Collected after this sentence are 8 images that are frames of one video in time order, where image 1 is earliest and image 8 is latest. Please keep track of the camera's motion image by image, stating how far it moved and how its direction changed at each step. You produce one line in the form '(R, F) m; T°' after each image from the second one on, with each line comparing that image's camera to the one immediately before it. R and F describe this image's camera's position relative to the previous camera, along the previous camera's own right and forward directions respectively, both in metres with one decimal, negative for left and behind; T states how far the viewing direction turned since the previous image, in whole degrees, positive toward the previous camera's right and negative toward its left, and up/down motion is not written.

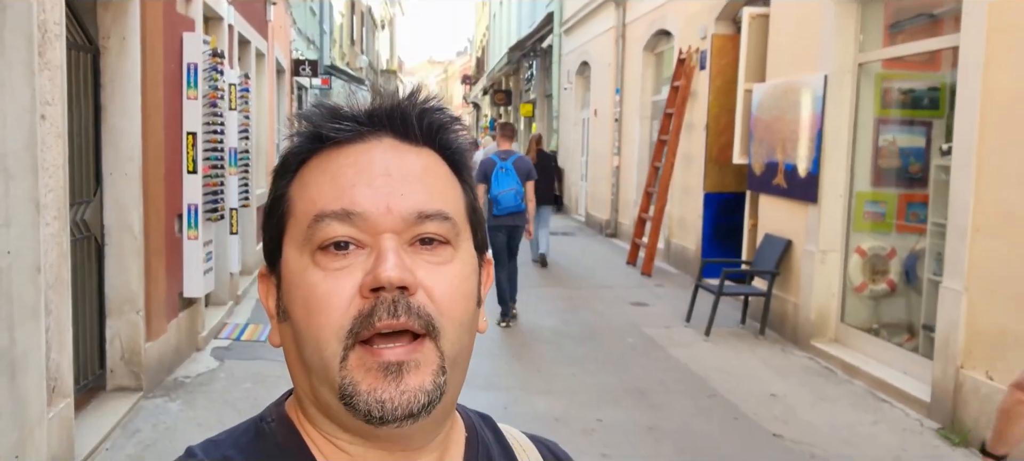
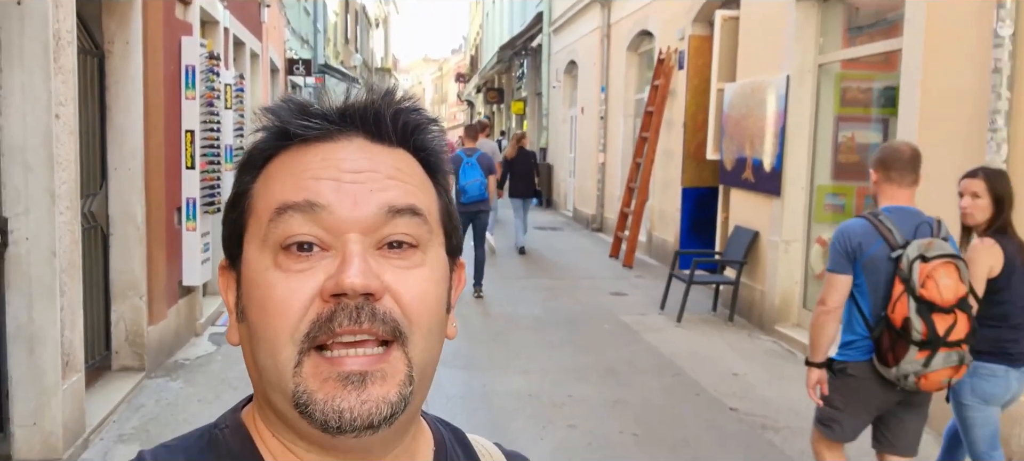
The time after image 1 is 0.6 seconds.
(+0.1, -0.4) m; 0°
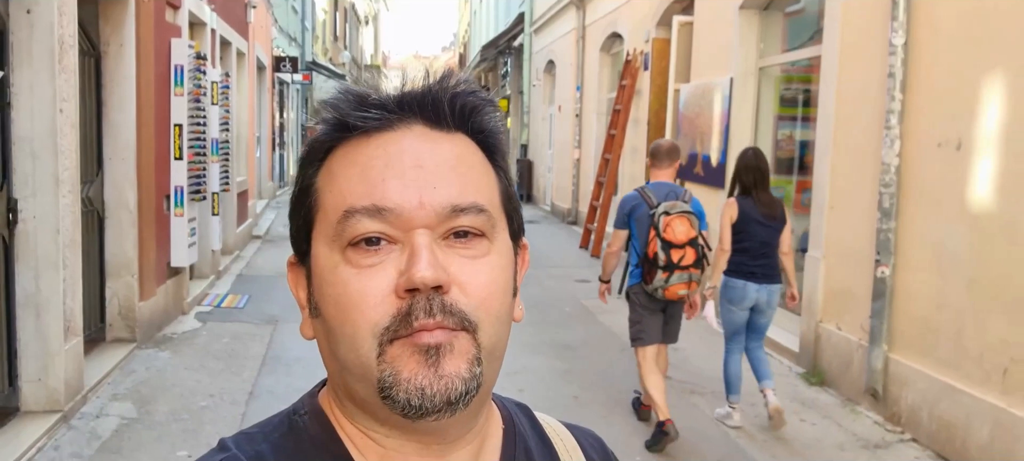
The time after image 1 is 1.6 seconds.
(+0.2, -0.6) m; +1°
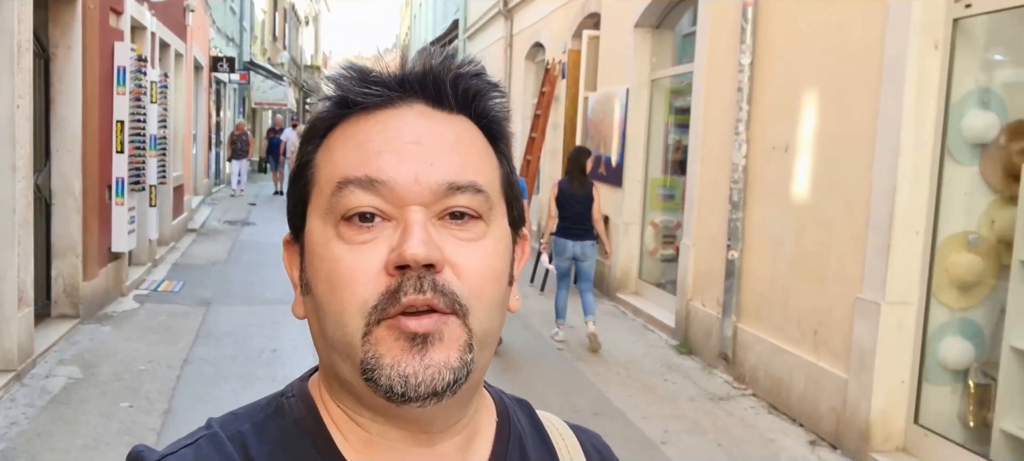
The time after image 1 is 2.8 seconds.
(+0.2, -0.8) m; +4°
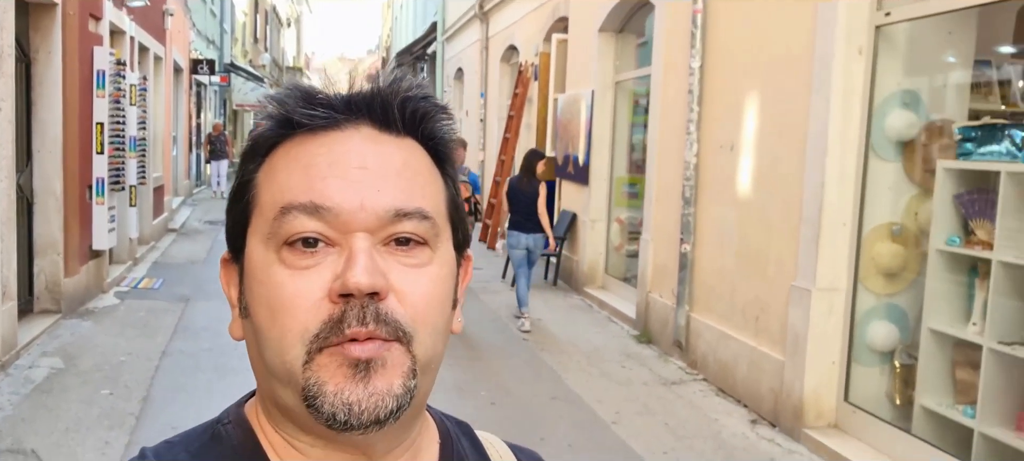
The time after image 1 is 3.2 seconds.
(+0.2, -0.3) m; +1°
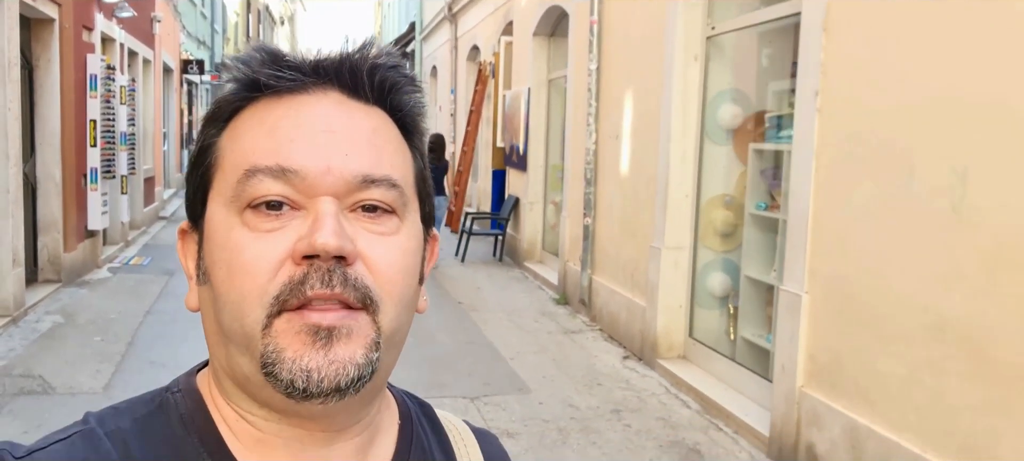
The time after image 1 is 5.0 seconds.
(+0.6, -1.1) m; 0°
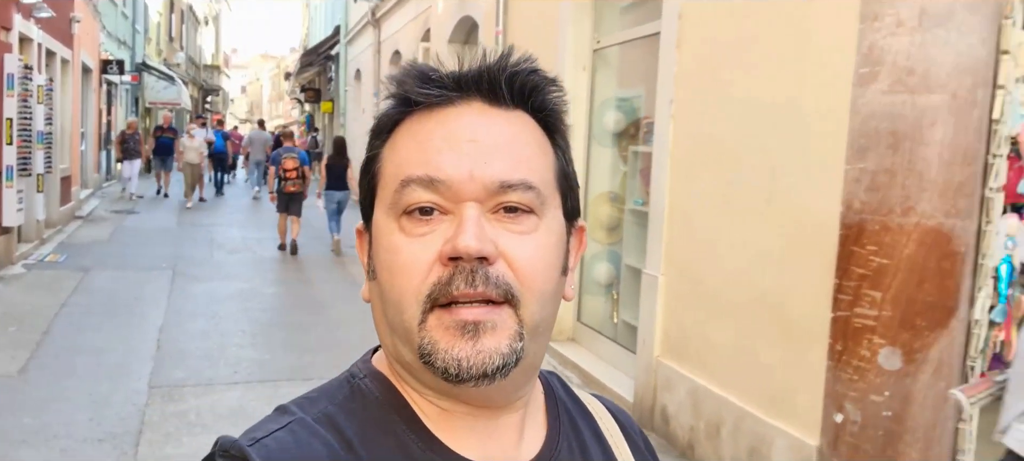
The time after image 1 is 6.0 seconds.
(+0.2, -0.5) m; +5°
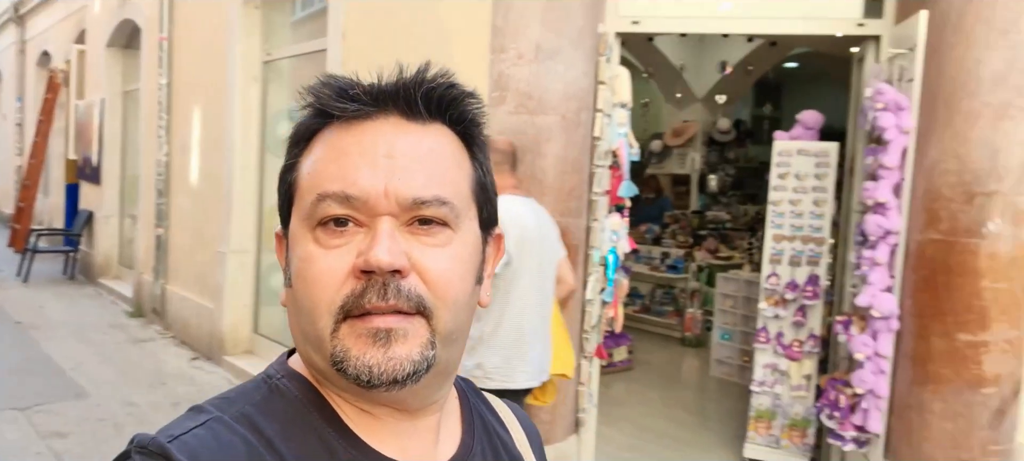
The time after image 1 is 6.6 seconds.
(+0.1, -0.3) m; +21°
